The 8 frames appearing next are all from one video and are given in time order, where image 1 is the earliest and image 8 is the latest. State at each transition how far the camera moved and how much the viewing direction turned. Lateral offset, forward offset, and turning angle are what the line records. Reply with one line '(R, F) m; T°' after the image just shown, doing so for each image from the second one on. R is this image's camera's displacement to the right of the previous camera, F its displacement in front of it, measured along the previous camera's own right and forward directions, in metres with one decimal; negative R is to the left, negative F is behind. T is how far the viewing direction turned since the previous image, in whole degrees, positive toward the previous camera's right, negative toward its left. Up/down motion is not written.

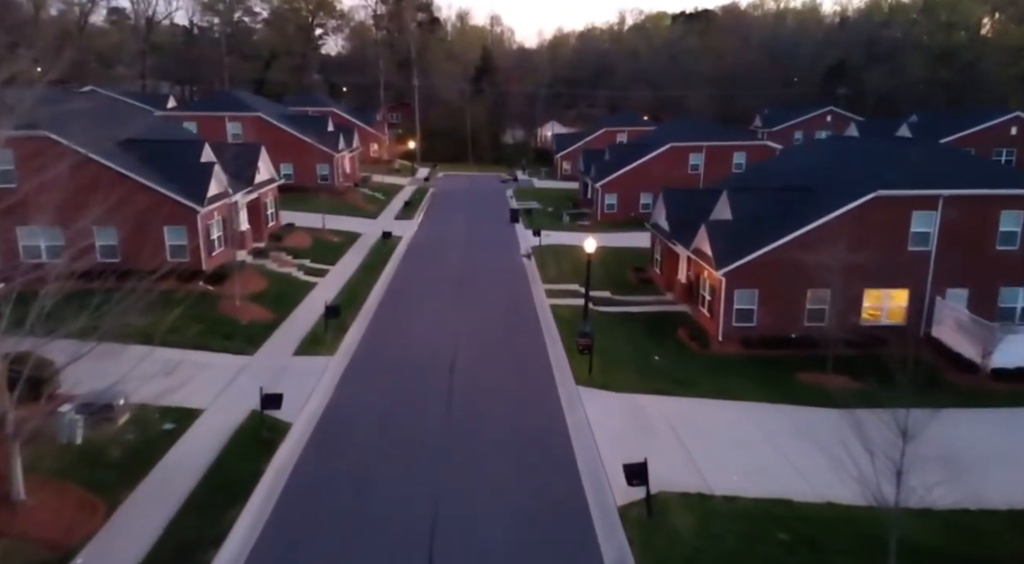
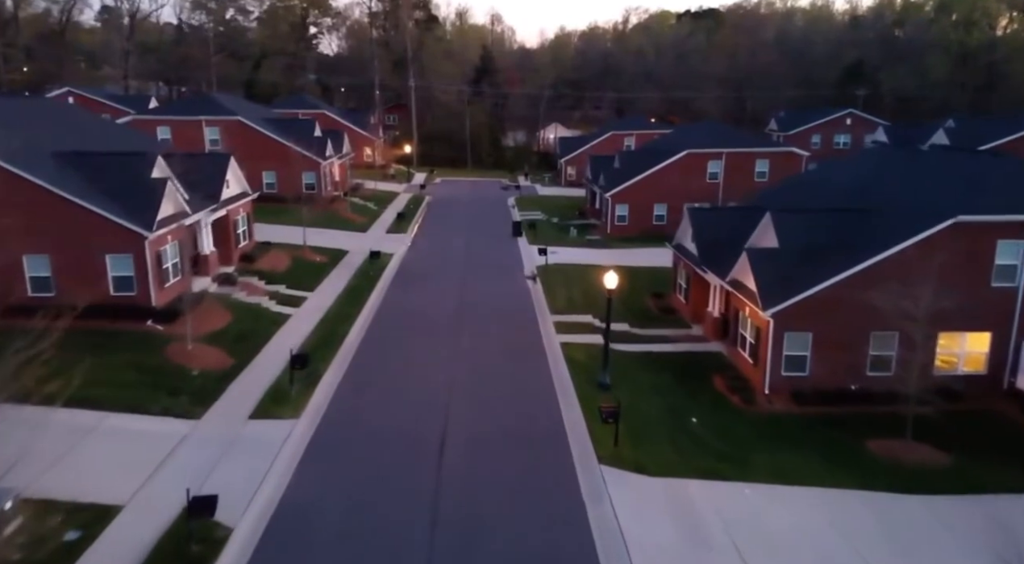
(-0.1, +3.6) m; 0°
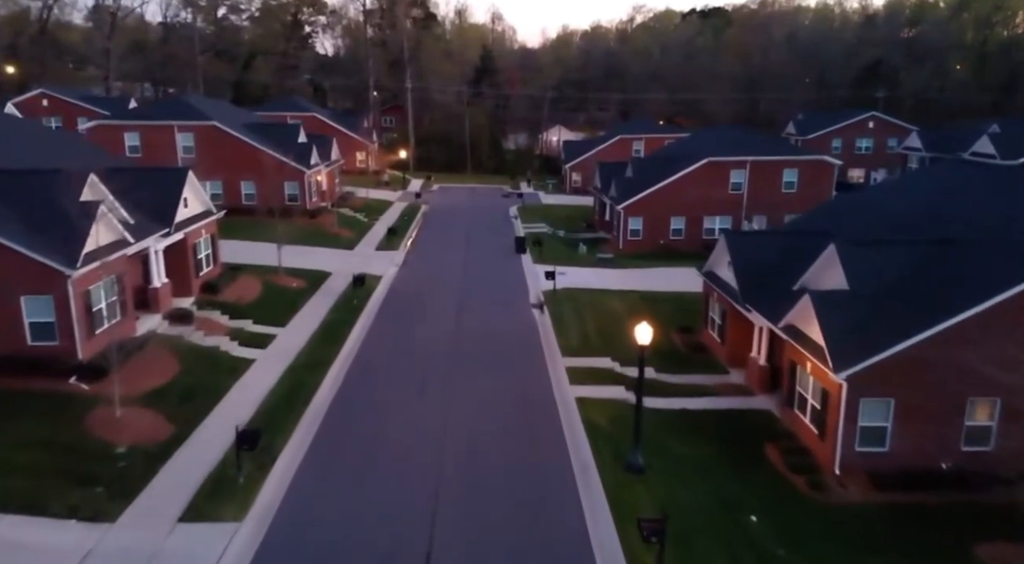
(-0.1, +3.6) m; 0°
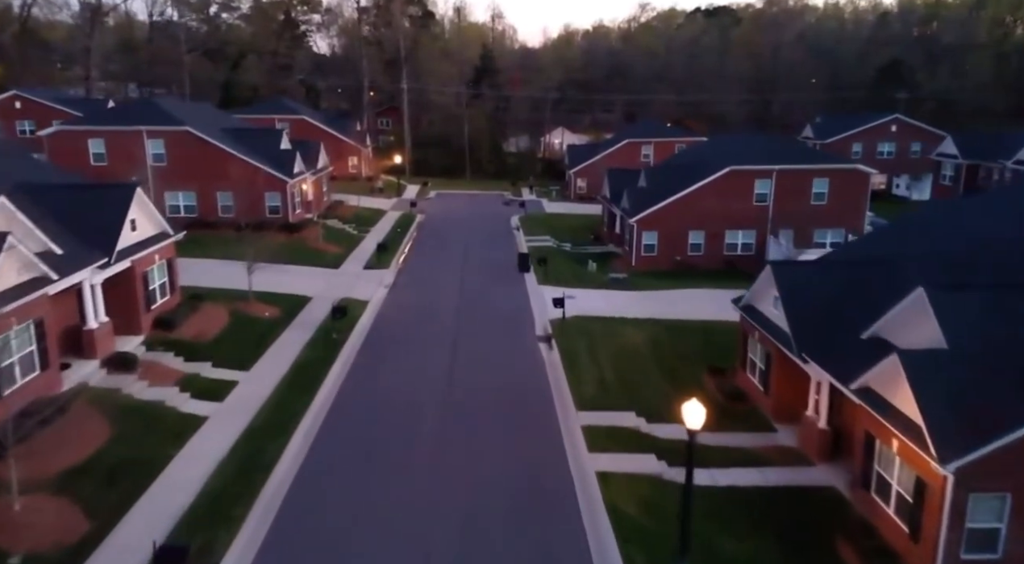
(-0.1, +3.3) m; 0°
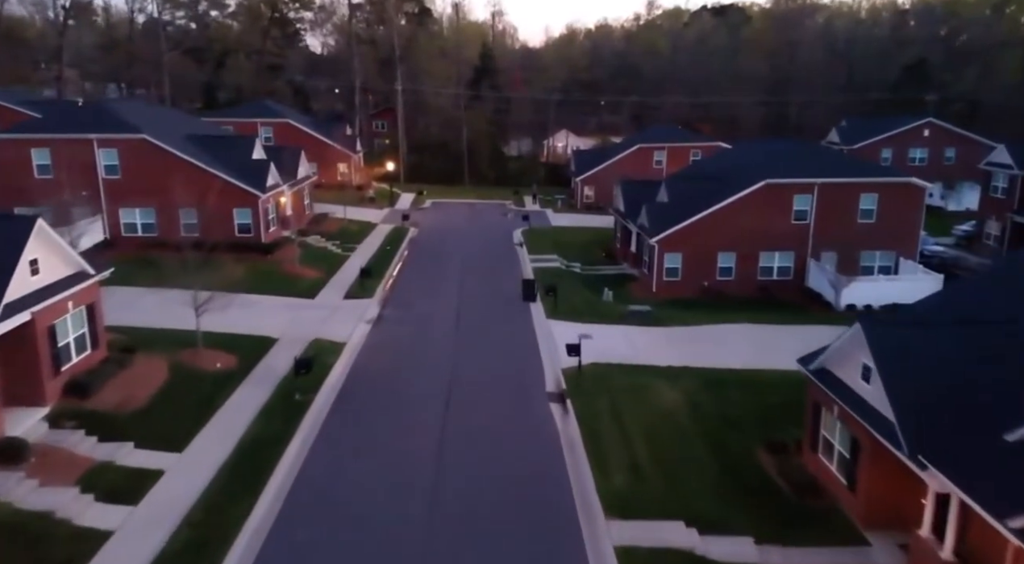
(-0.1, +4.1) m; 0°
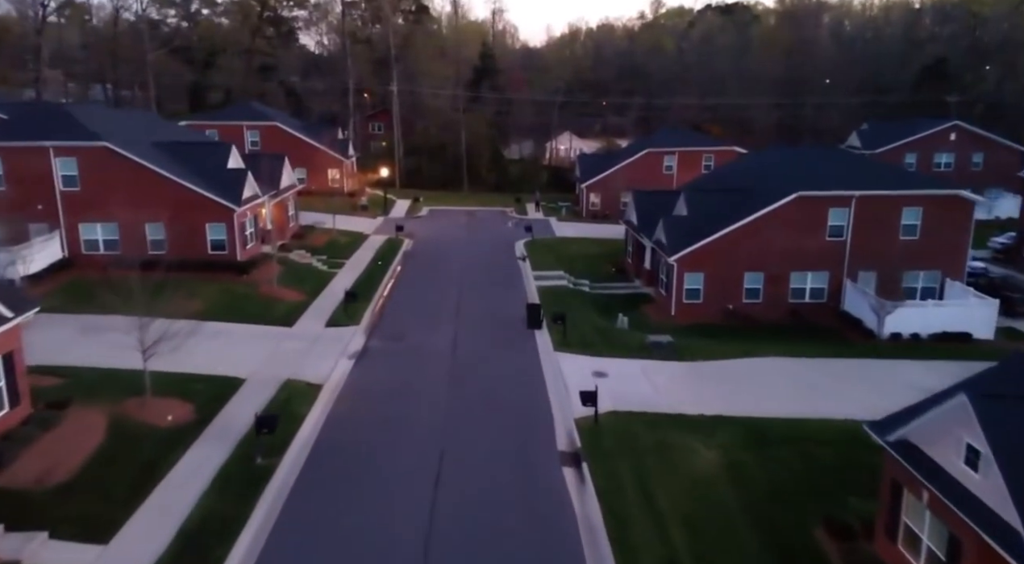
(-0.1, +2.9) m; 0°
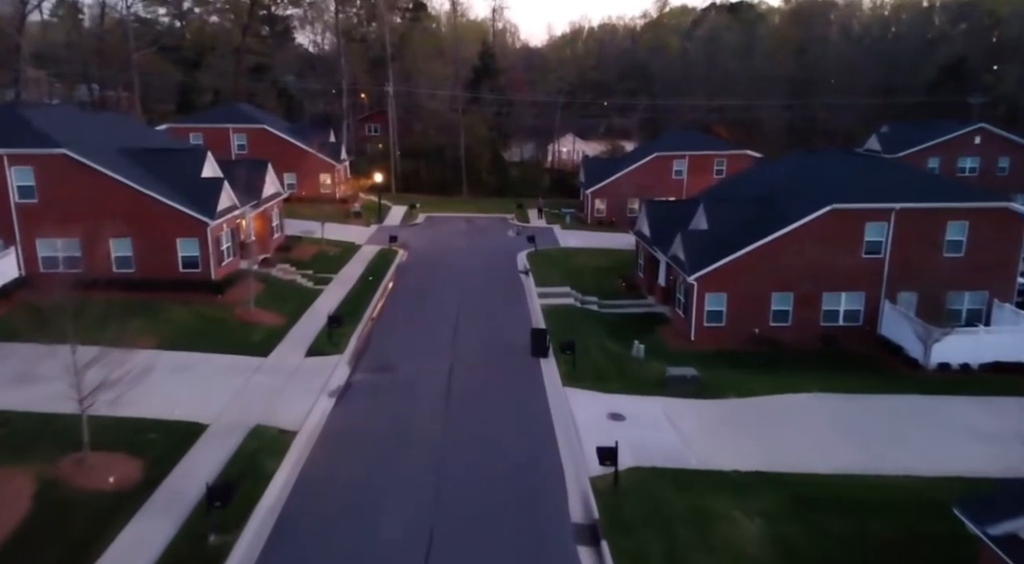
(-0.1, +2.5) m; 0°
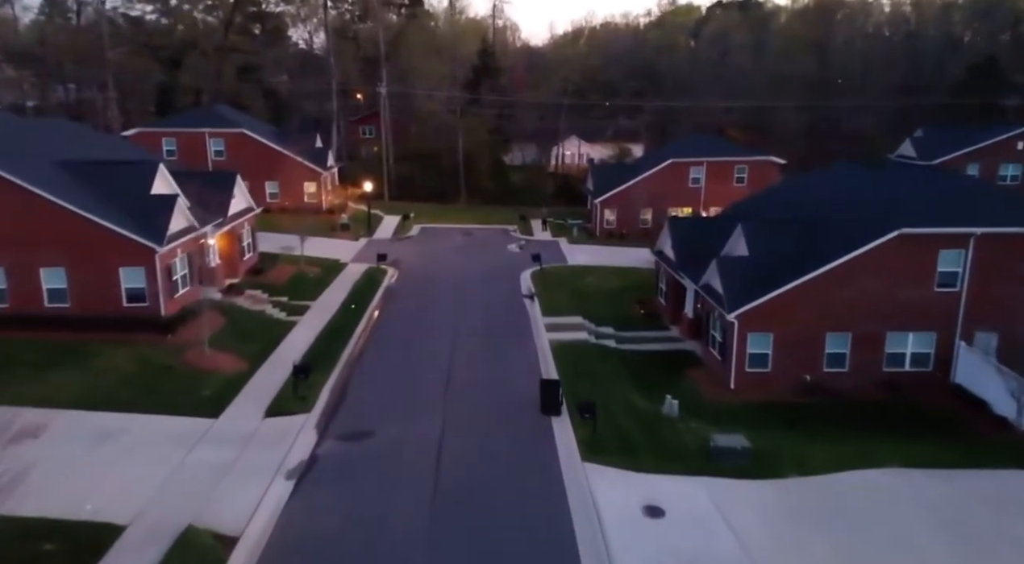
(-0.1, +3.8) m; 0°
